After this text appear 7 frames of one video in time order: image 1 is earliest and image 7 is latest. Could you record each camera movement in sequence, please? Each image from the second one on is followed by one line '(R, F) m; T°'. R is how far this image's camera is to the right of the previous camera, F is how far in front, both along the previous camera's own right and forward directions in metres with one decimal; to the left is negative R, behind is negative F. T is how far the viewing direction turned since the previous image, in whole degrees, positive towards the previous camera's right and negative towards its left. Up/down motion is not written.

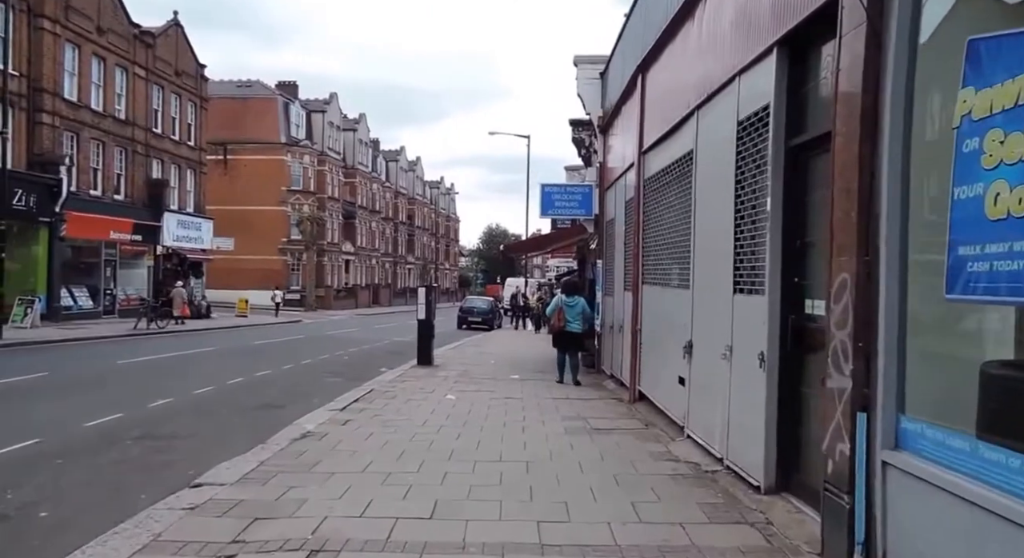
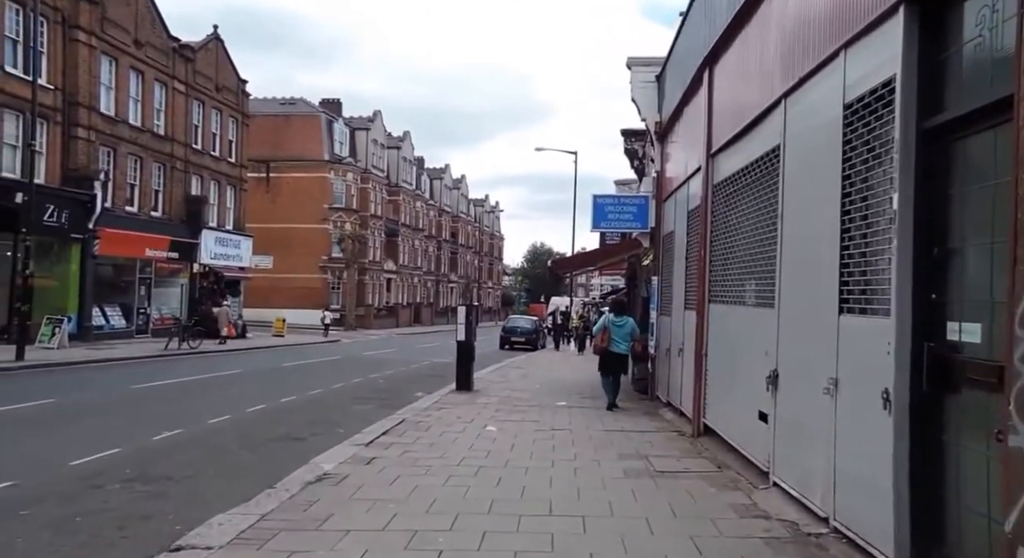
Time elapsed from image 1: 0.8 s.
(-0.1, +1.3) m; -3°
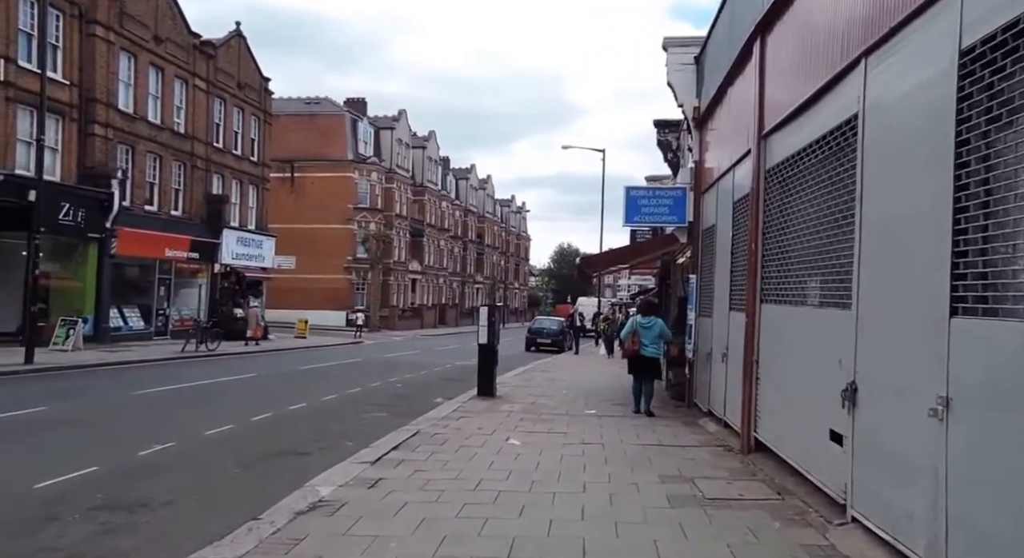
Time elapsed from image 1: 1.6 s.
(0.0, +1.1) m; -2°
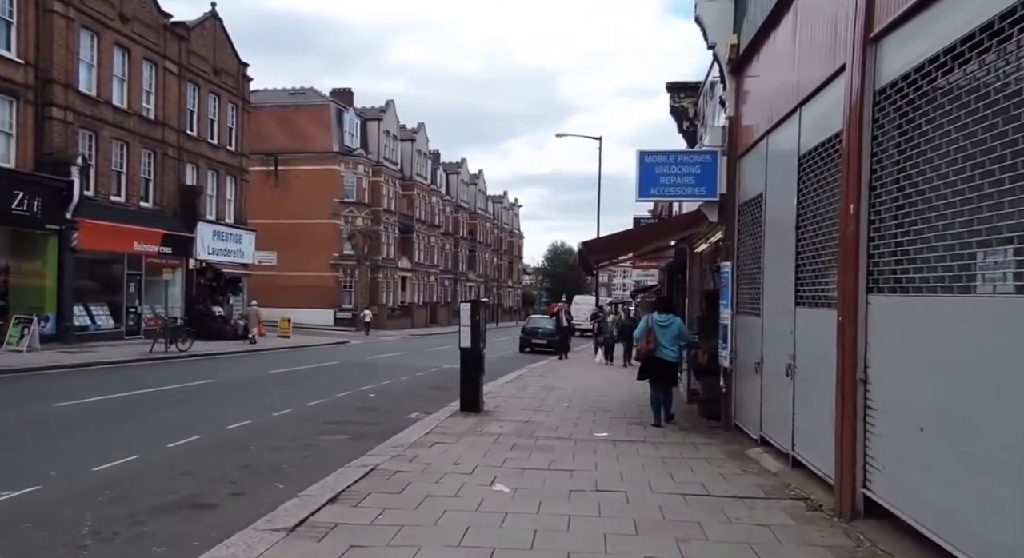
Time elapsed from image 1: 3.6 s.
(+0.1, +2.9) m; 0°
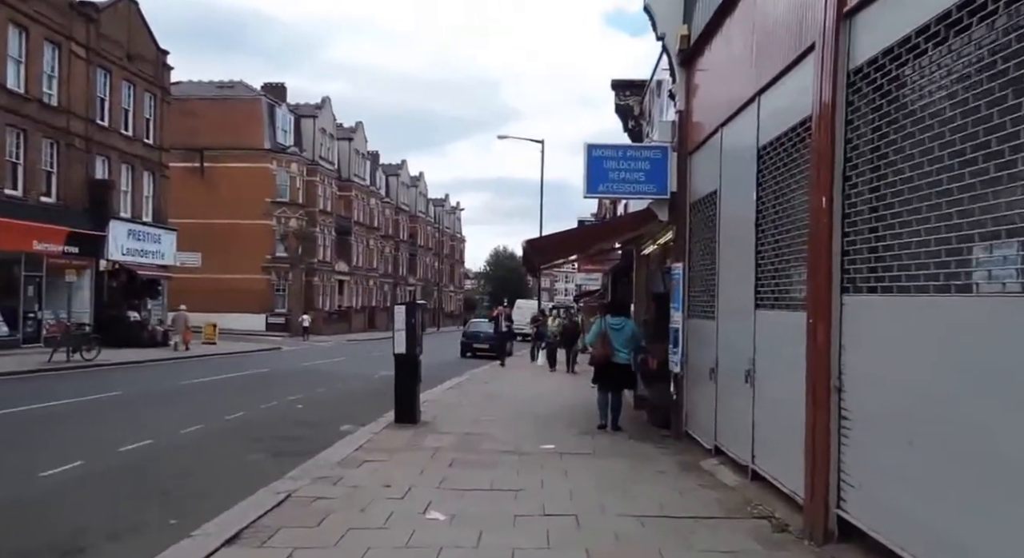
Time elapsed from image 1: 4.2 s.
(0.0, +0.8) m; +4°
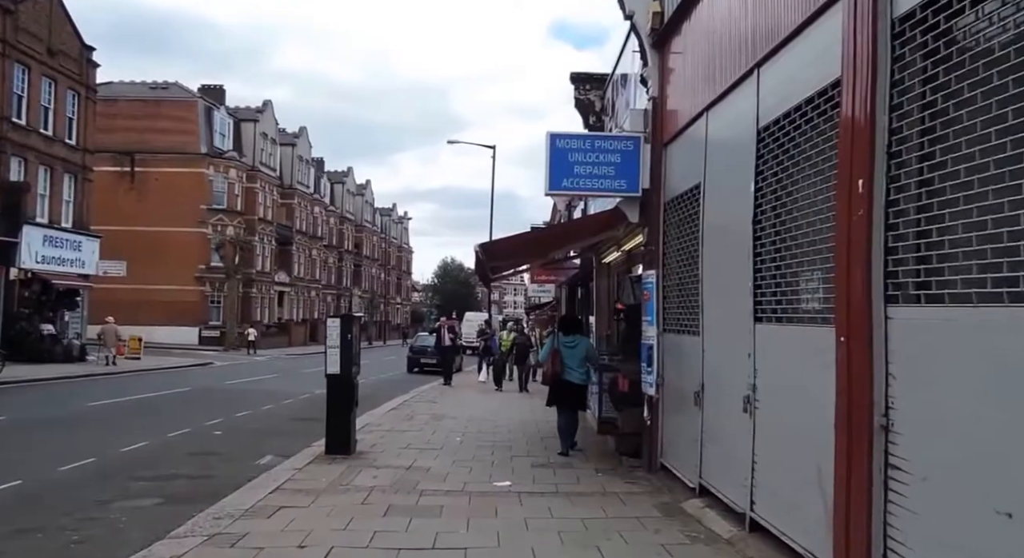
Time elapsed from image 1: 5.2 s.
(0.0, +1.5) m; +4°
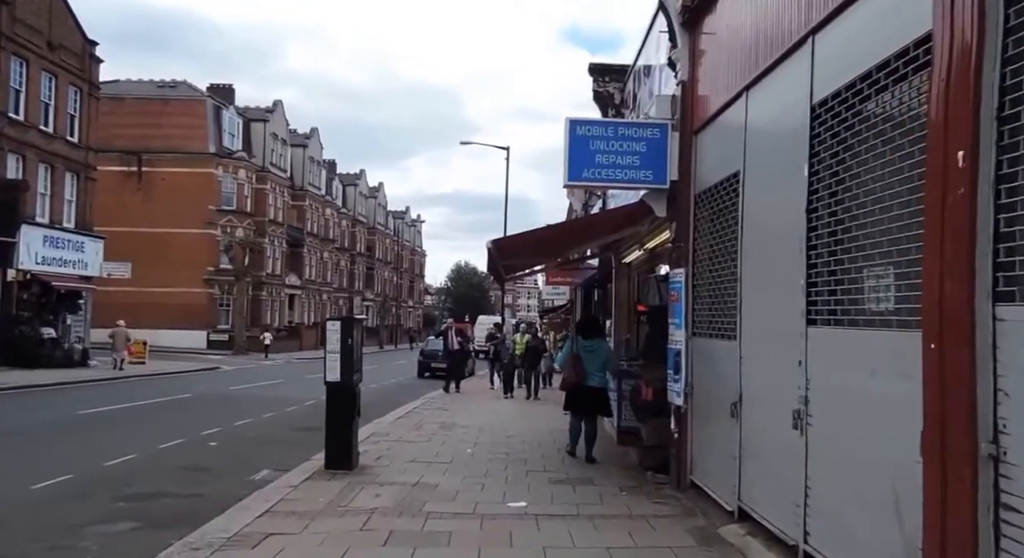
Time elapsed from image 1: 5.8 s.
(0.0, +0.8) m; -1°
